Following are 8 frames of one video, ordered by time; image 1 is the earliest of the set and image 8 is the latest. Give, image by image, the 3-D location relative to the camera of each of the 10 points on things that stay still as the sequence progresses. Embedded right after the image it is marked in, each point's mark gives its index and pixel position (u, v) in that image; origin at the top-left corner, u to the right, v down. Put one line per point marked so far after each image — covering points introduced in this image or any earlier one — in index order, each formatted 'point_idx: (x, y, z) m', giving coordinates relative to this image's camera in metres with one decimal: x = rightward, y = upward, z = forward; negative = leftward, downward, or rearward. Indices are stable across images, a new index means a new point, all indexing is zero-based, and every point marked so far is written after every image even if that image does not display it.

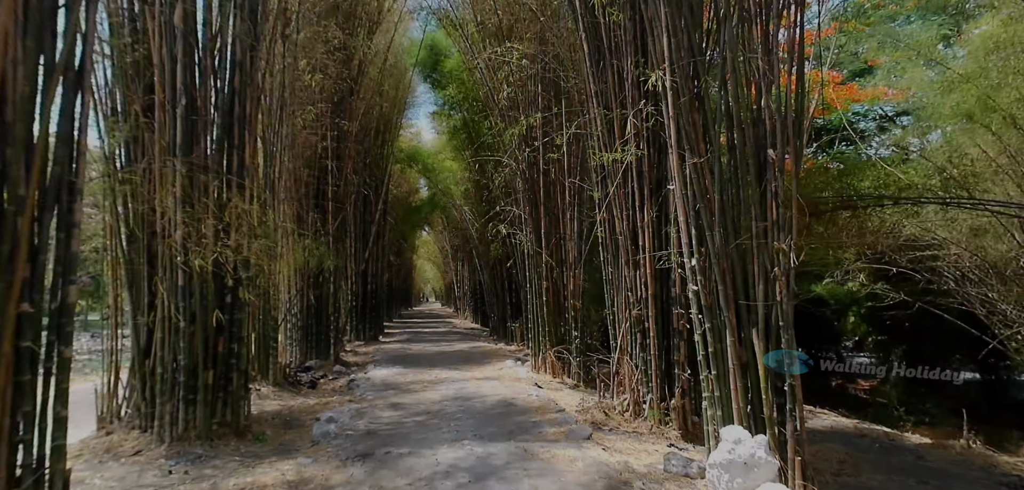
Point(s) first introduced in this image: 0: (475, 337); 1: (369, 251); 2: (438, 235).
0: (-0.6, -1.4, +8.7) m
1: (-2.0, -0.1, +7.7) m
2: (-2.0, +0.3, +14.9) m
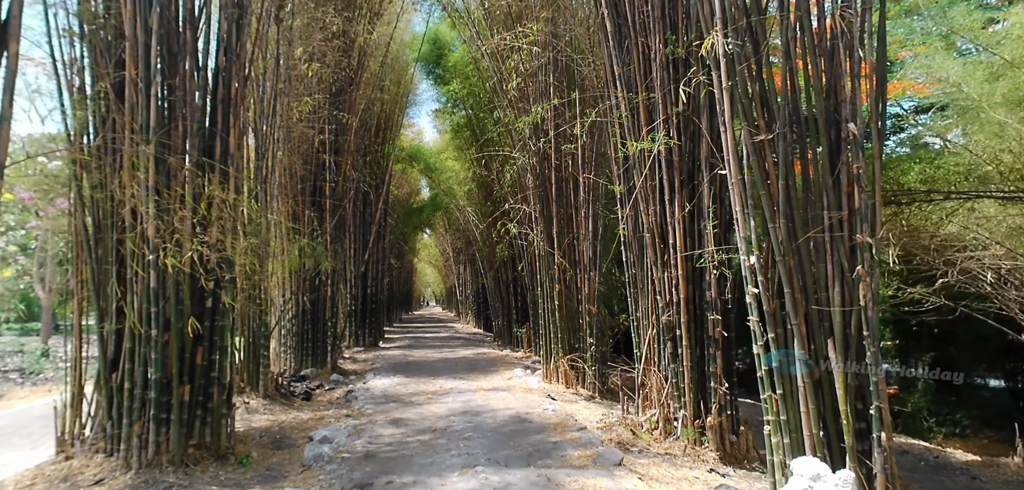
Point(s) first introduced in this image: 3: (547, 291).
0: (-0.5, -1.5, +8.4) m
1: (-1.9, -0.1, +7.4) m
2: (-1.9, +0.2, +14.6) m
3: (+0.3, -0.4, +4.5) m
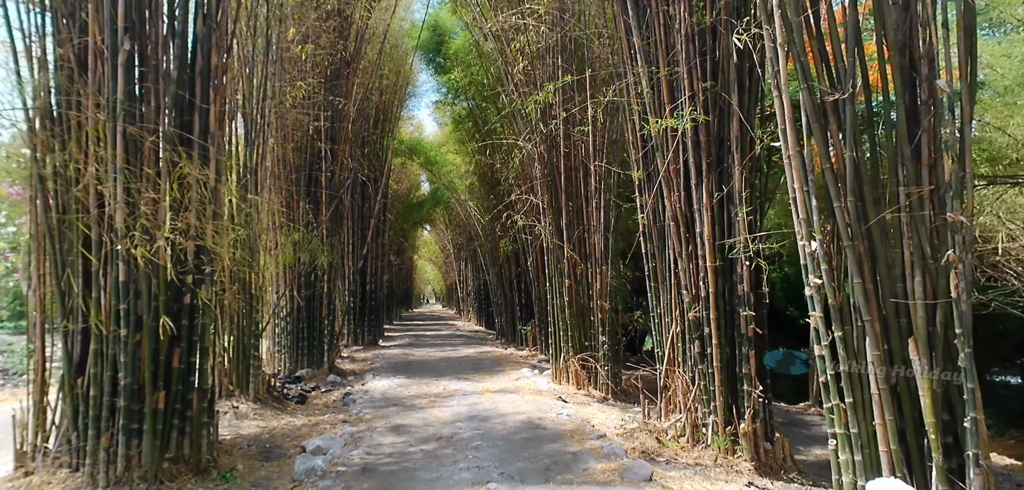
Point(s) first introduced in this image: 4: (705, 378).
0: (-0.5, -1.4, +8.1) m
1: (-1.9, 0.0, +7.2) m
2: (-1.9, +0.3, +14.3) m
3: (+0.3, -0.3, +4.2) m
4: (+0.8, -0.6, +2.4) m
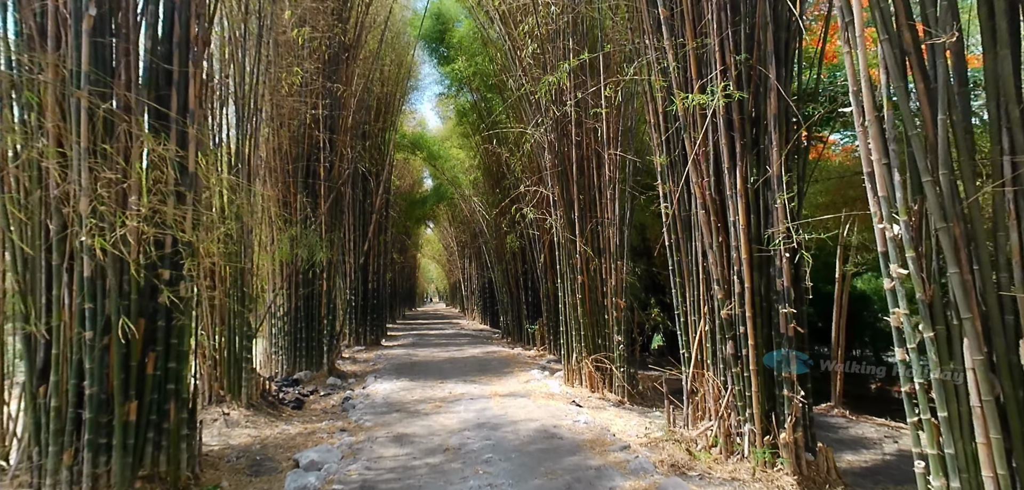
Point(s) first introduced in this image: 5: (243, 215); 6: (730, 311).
0: (-0.4, -1.4, +7.9) m
1: (-1.8, 0.0, +6.9) m
2: (-1.8, +0.4, +14.1) m
3: (+0.4, -0.3, +4.0) m
4: (+0.9, -0.5, +2.2) m
5: (-1.5, +0.2, +3.1) m
6: (+0.9, -0.3, +2.2) m
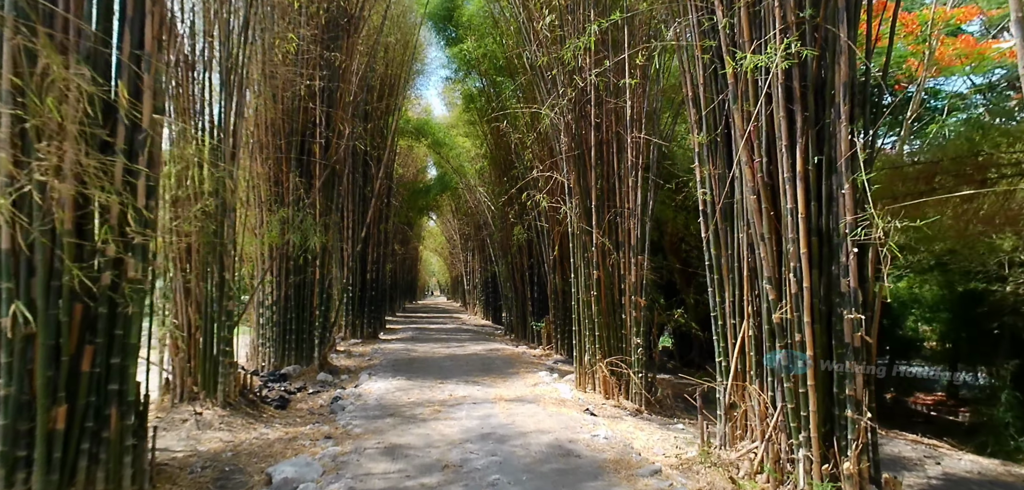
0: (-0.3, -1.2, +7.6) m
1: (-1.7, +0.1, +6.6) m
2: (-1.6, +0.6, +13.8) m
3: (+0.4, -0.2, +3.7) m
4: (+0.9, -0.5, +1.9) m
5: (-1.4, +0.3, +2.7) m
6: (+0.9, -0.2, +1.9) m
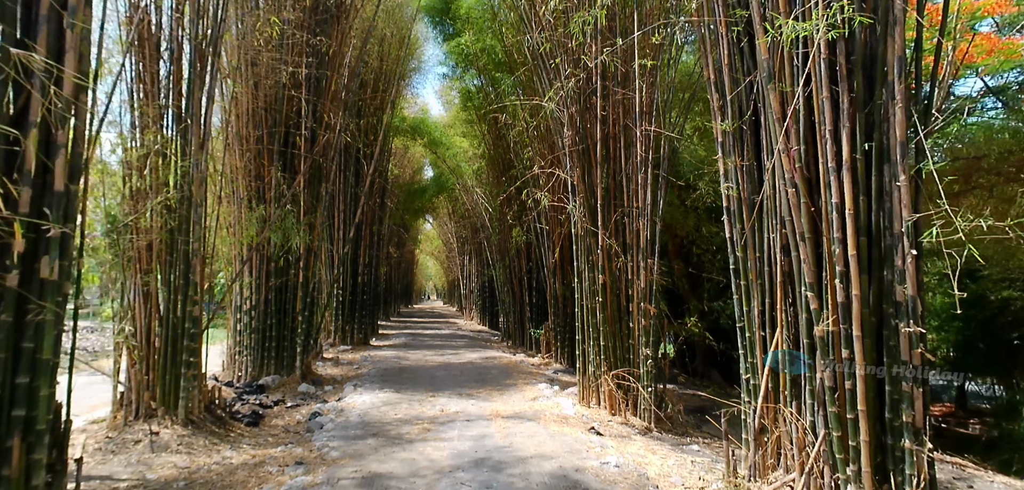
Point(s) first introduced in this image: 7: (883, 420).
0: (-0.4, -1.3, +7.3) m
1: (-1.7, +0.1, +6.3) m
2: (-1.7, +0.5, +13.5) m
3: (+0.4, -0.2, +3.4) m
4: (+0.9, -0.5, +1.6) m
5: (-1.4, +0.3, +2.5) m
6: (+0.9, -0.2, +1.6) m
7: (+1.0, -0.5, +1.6) m
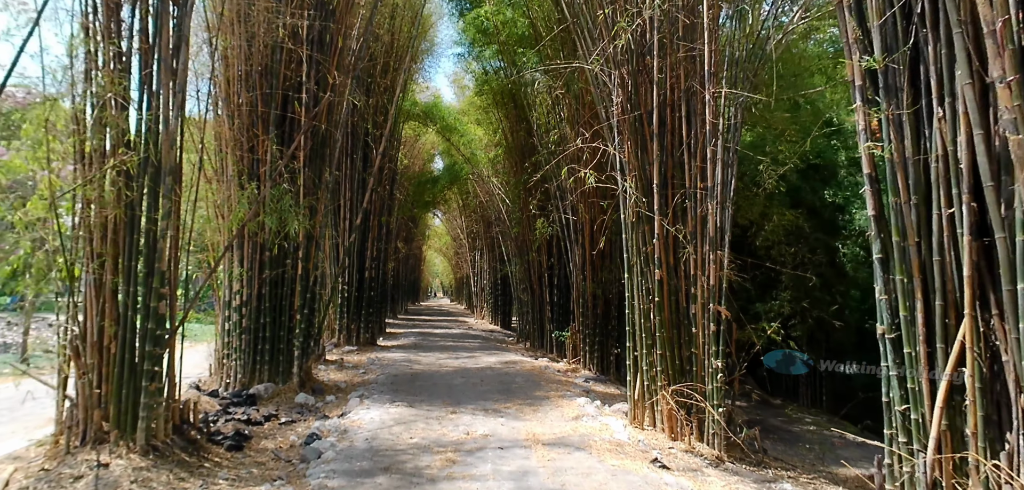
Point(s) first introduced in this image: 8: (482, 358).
0: (-0.1, -1.2, +6.8) m
1: (-1.5, +0.2, +5.8) m
2: (-1.4, +0.6, +13.0) m
3: (+0.6, -0.2, +2.9) m
4: (+1.1, -0.5, +1.1) m
5: (-1.2, +0.3, +1.9) m
6: (+1.1, -0.2, +1.1) m
7: (+1.2, -0.4, +1.0) m
8: (-0.3, -1.1, +5.2) m
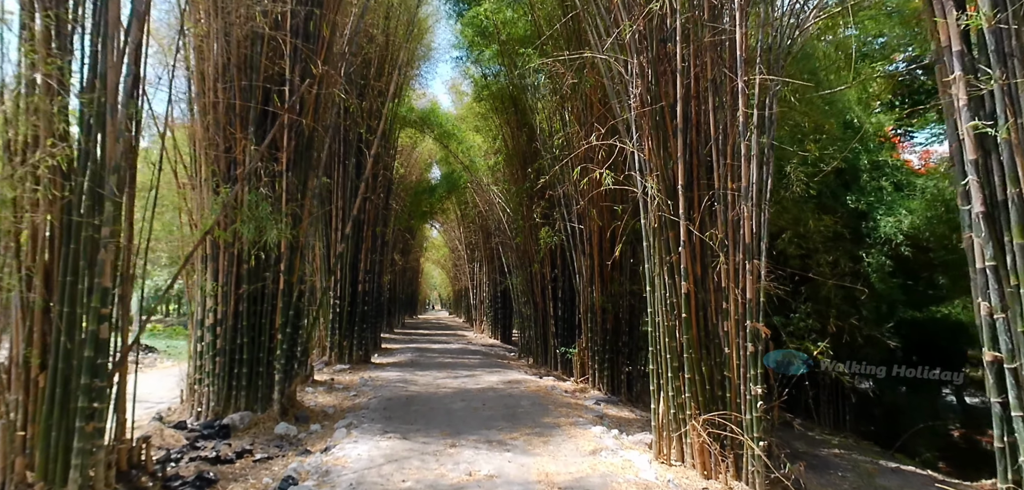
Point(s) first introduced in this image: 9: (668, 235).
0: (-0.1, -1.3, +6.4) m
1: (-1.5, +0.1, +5.5) m
2: (-1.4, +0.3, +12.7) m
3: (+0.6, -0.2, +2.6) m
4: (+1.1, -0.5, +0.7) m
5: (-1.2, +0.3, +1.6) m
6: (+1.1, -0.2, +0.8) m
7: (+1.2, -0.4, +0.7) m
8: (-0.3, -1.1, +4.8) m
9: (+0.7, 0.0, +2.4) m
